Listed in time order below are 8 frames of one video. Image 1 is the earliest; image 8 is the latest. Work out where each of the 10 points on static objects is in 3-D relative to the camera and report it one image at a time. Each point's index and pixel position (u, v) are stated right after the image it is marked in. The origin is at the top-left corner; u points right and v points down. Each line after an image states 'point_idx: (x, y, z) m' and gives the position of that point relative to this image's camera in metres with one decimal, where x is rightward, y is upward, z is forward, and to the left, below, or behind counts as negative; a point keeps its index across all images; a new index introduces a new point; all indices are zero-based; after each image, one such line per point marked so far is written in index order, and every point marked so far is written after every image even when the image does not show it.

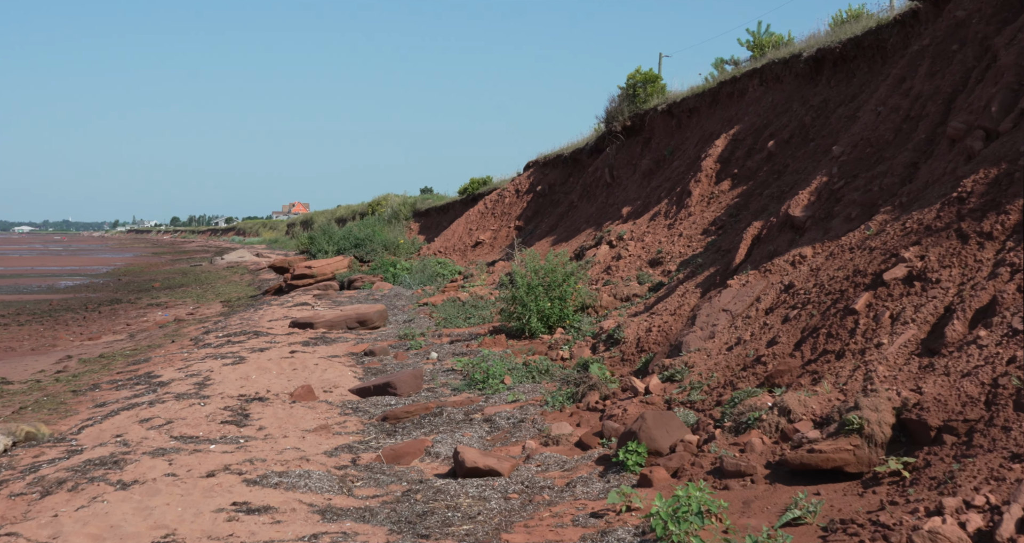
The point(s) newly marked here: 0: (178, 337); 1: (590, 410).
0: (-6.0, -1.2, +15.2) m
1: (+0.7, -1.3, +7.8) m
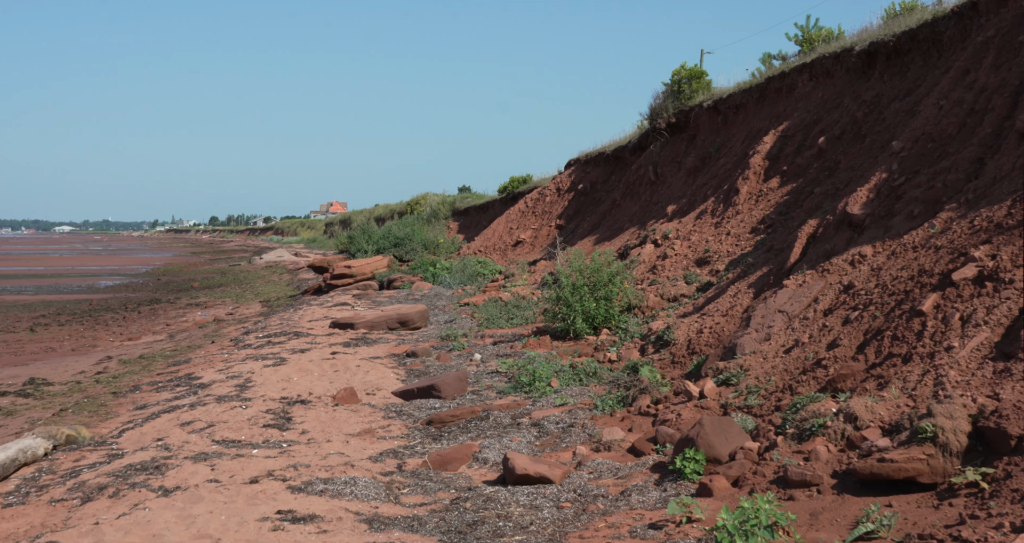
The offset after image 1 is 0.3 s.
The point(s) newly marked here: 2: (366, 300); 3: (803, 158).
0: (-5.2, -1.2, +15.2) m
1: (+1.2, -1.3, +7.5) m
2: (-3.3, -0.6, +19.2) m
3: (+4.6, +1.8, +13.9) m
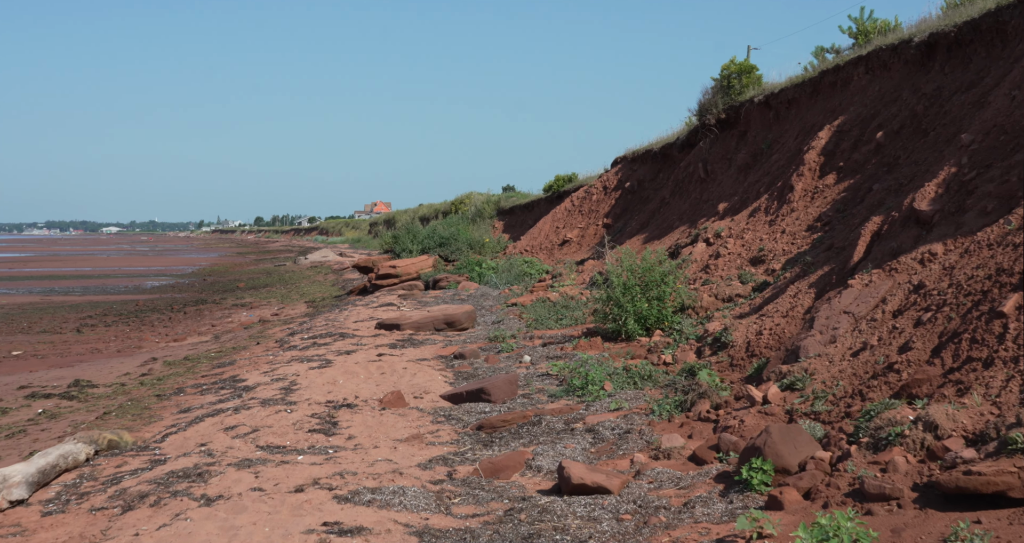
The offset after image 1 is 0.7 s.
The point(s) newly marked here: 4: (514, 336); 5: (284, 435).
0: (-4.4, -1.2, +15.1) m
1: (+1.6, -1.2, +7.1) m
2: (-2.2, -0.6, +19.0) m
3: (+5.4, +1.8, +13.4) m
4: (0.0, -1.0, +13.0) m
5: (-1.9, -1.4, +7.3) m
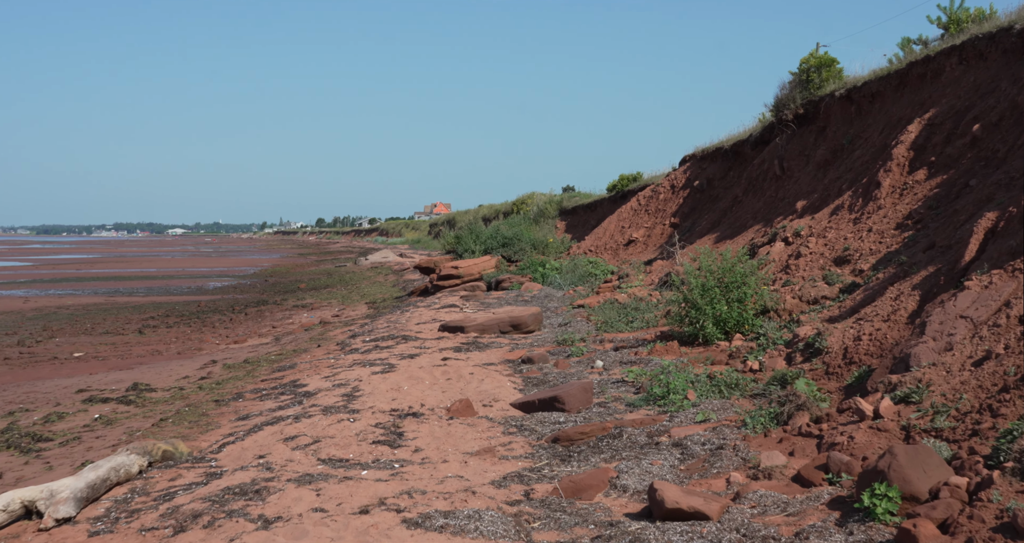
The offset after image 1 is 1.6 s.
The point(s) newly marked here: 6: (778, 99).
0: (-3.3, -1.2, +14.8) m
1: (+2.2, -1.2, +6.4) m
2: (-0.8, -0.6, +18.5) m
3: (+6.4, +1.8, +12.4) m
4: (+1.0, -1.0, +12.4) m
5: (-1.3, -1.4, +6.9) m
6: (+5.9, +3.9, +19.2) m
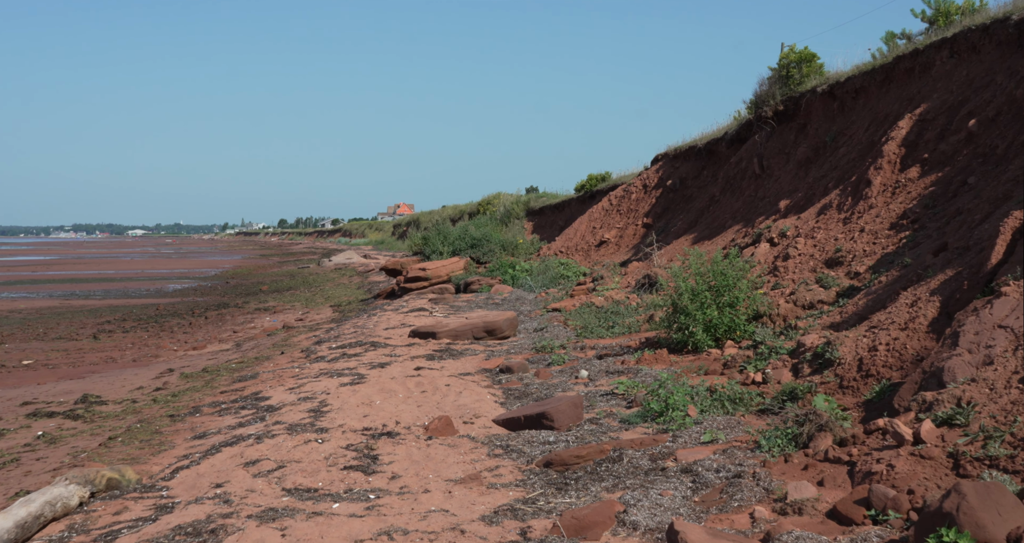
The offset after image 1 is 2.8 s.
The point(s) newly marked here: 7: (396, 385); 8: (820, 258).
0: (-3.7, -1.2, +14.0) m
1: (+2.2, -1.3, +5.8) m
2: (-1.4, -0.7, +17.8) m
3: (+6.1, +1.8, +12.0) m
4: (+0.7, -1.0, +11.8) m
5: (-1.4, -1.4, +6.1) m
6: (+5.3, +3.8, +18.8) m
7: (-1.2, -1.2, +9.2) m
8: (+4.4, +0.2, +12.3) m
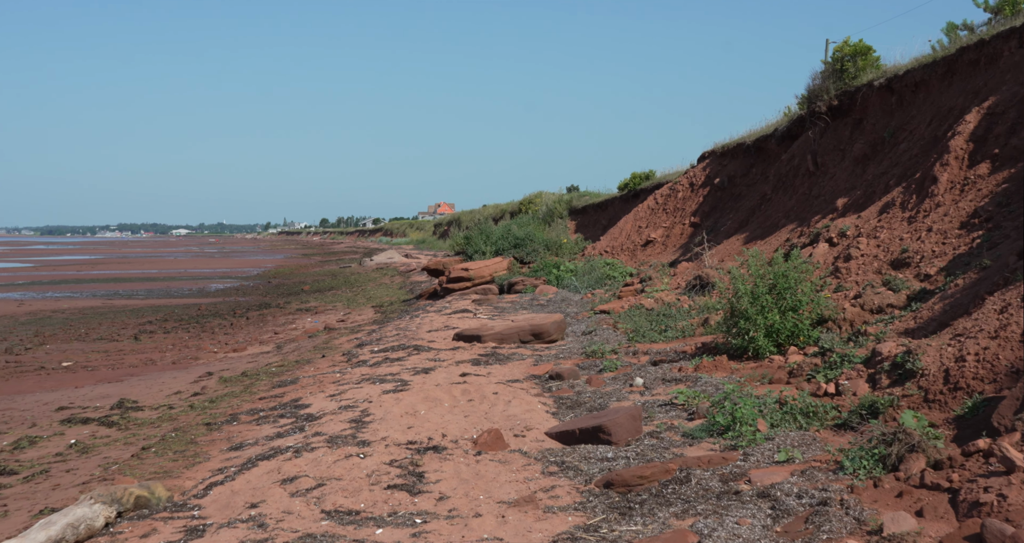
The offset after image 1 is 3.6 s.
0: (-2.9, -1.2, +13.6) m
1: (+2.5, -1.3, +5.2) m
2: (-0.5, -0.7, +17.3) m
3: (+6.7, +1.8, +11.2) m
4: (+1.3, -1.0, +11.2) m
5: (-1.0, -1.5, +5.7) m
6: (+6.3, +3.8, +18.0) m
7: (-0.7, -1.2, +8.7) m
8: (+5.1, +0.2, +11.6) m
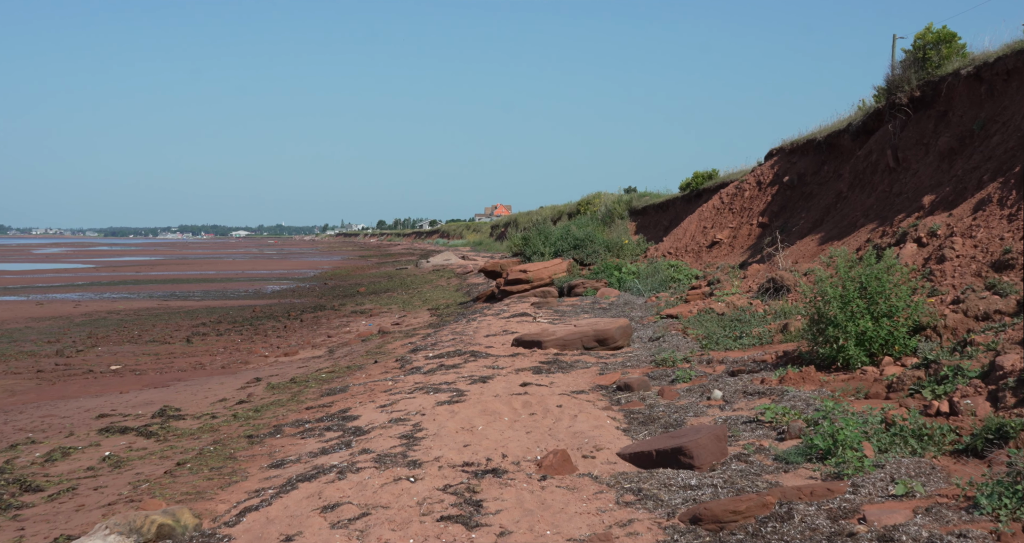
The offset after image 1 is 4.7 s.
0: (-2.0, -1.3, +13.0) m
1: (+2.9, -1.3, +4.3) m
2: (+0.7, -0.7, +16.6) m
3: (+7.5, +1.7, +9.9) m
4: (+2.1, -1.1, +10.4) m
5: (-0.6, -1.5, +5.0) m
6: (+7.5, +3.8, +16.8) m
7: (-0.1, -1.2, +8.0) m
8: (+5.8, +0.1, +10.5) m
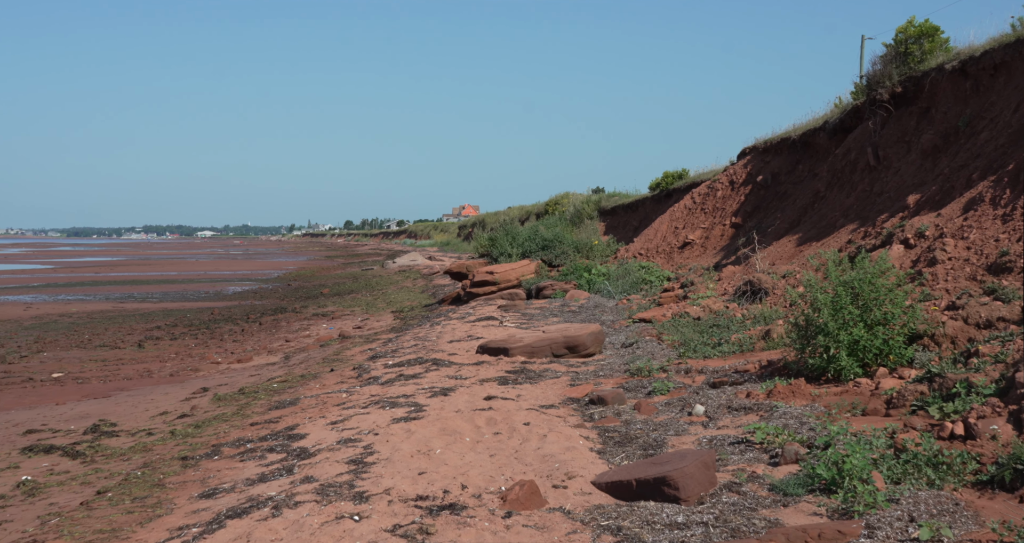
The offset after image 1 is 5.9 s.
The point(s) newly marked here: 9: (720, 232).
0: (-2.5, -1.3, +12.2) m
1: (+2.7, -1.3, +3.6) m
2: (+0.1, -0.8, +15.8) m
3: (+7.1, +1.7, +9.5) m
4: (+1.7, -1.1, +9.7) m
5: (-0.8, -1.5, +4.2) m
6: (+6.8, +3.7, +16.3) m
7: (-0.4, -1.3, +7.2) m
8: (+5.4, +0.1, +9.9) m
9: (+4.9, +0.9, +19.9) m
